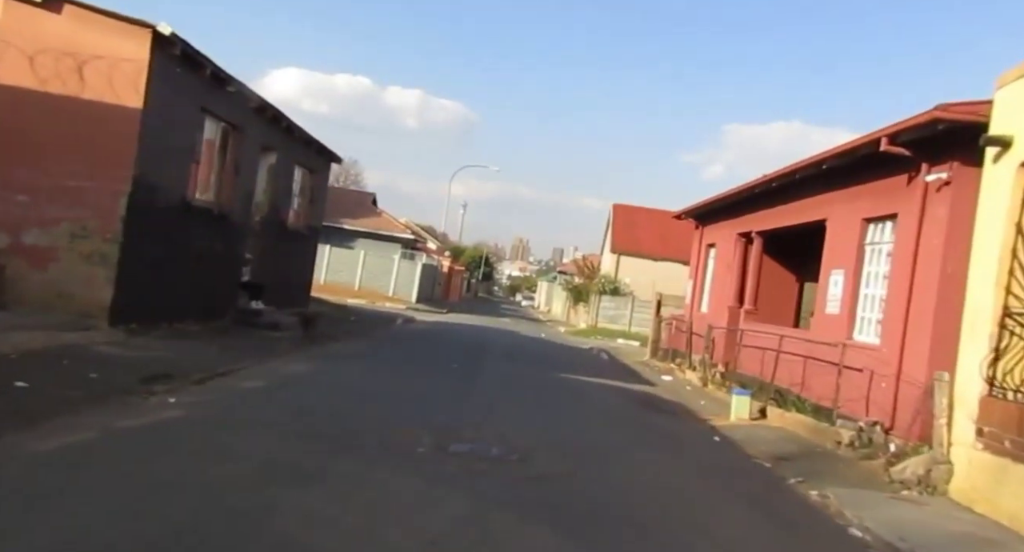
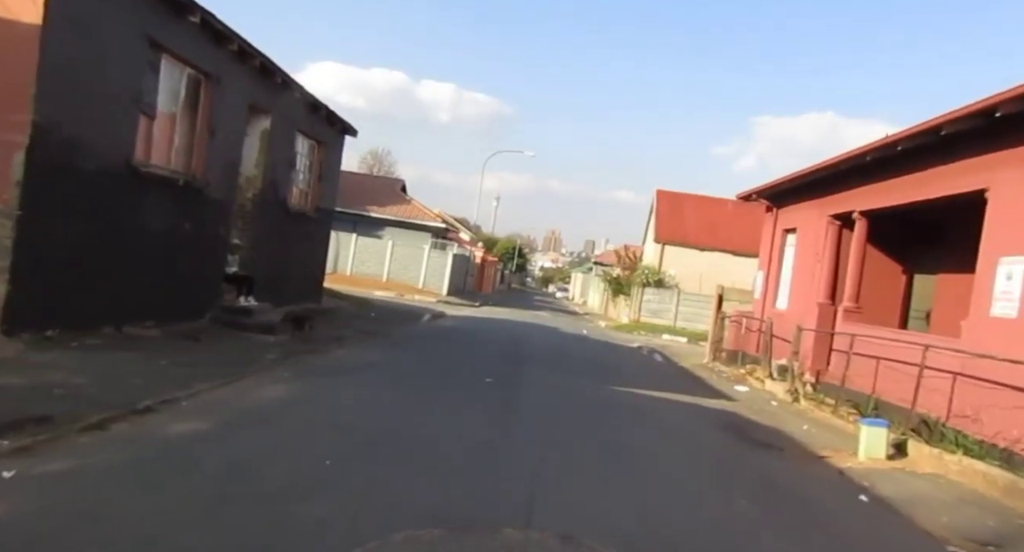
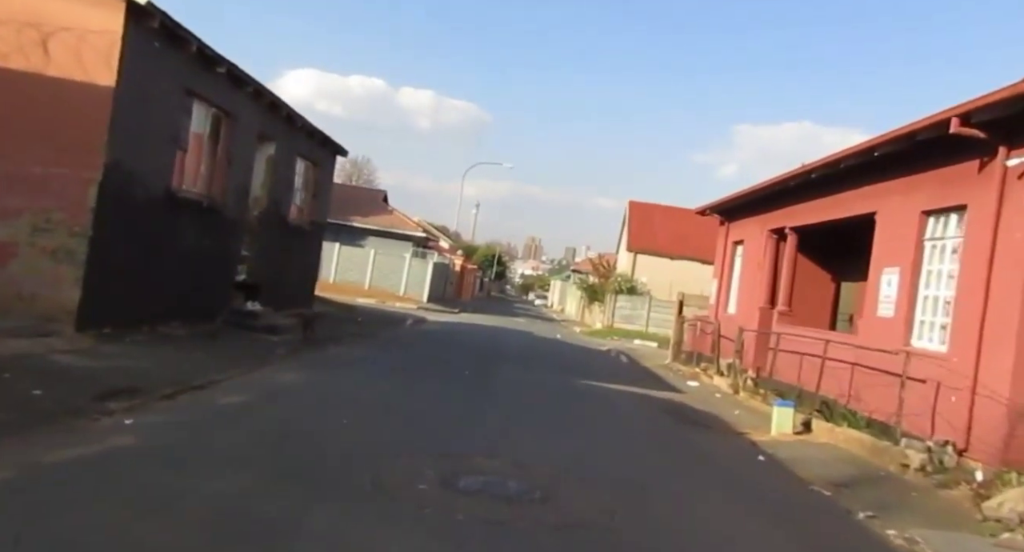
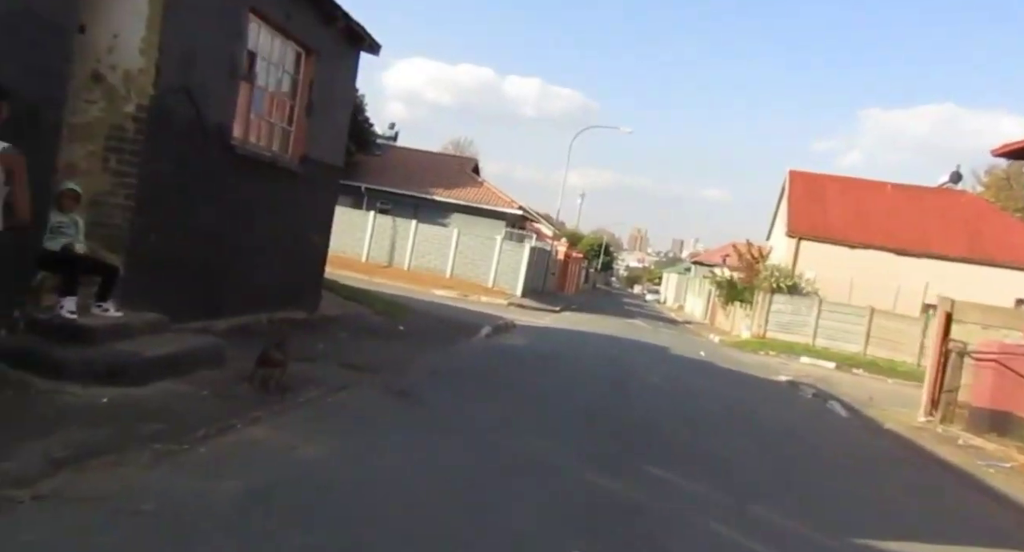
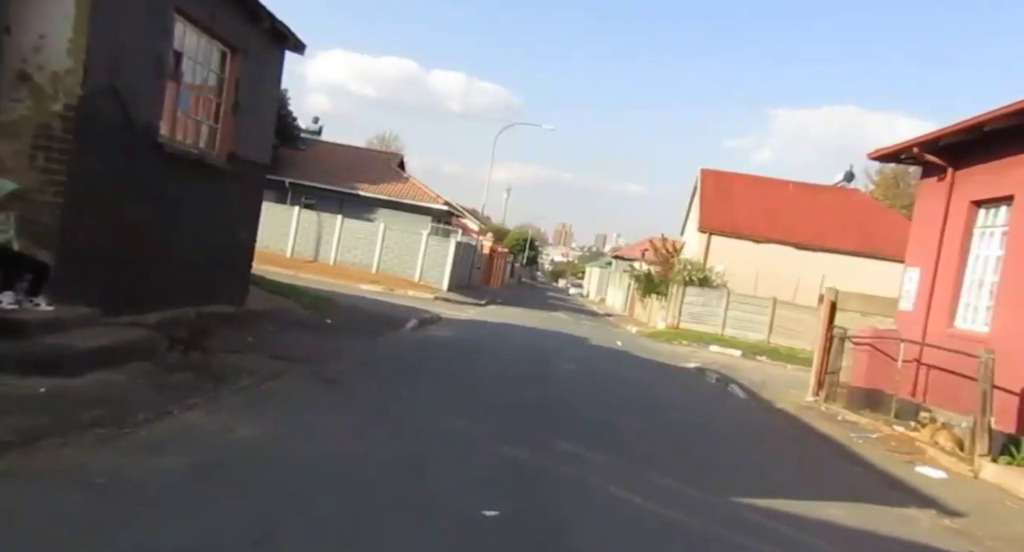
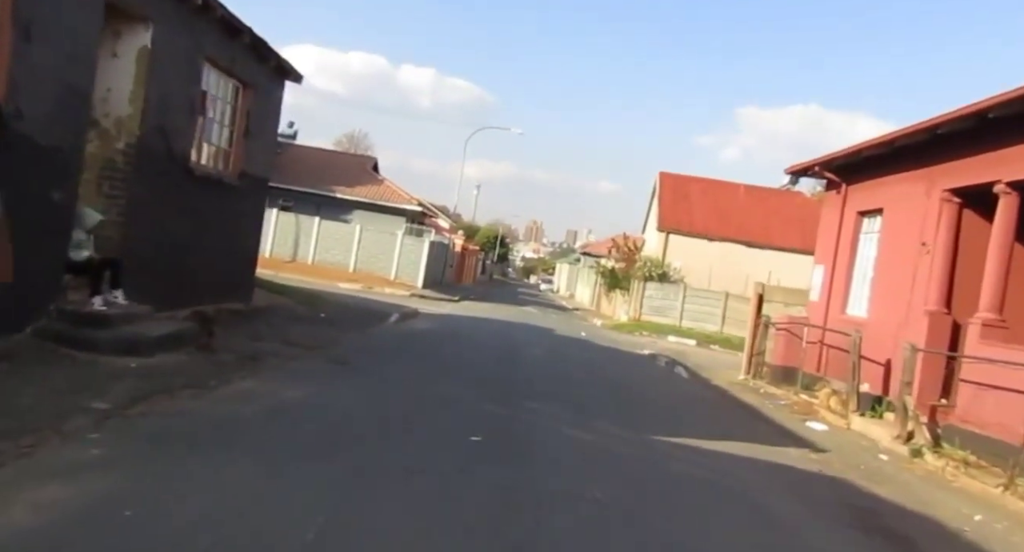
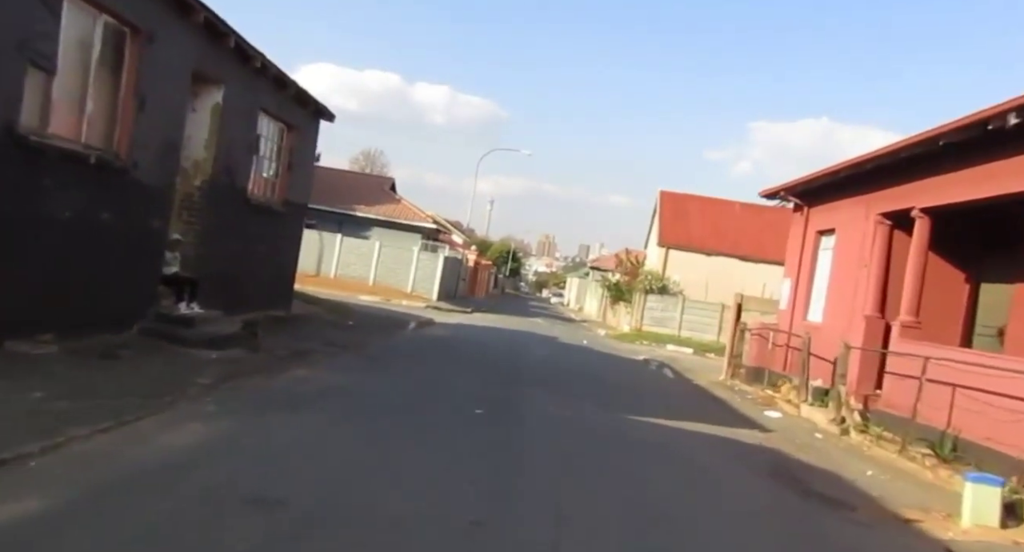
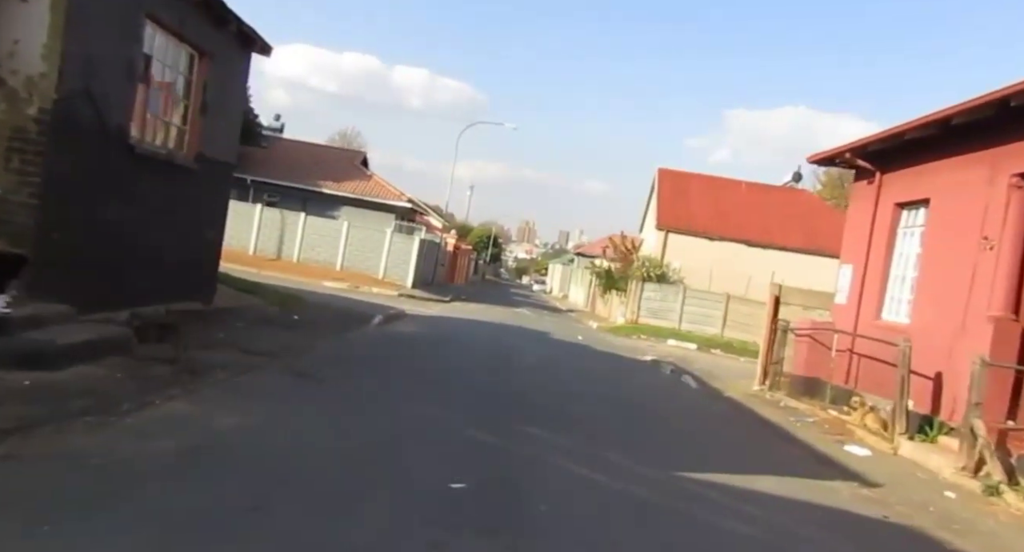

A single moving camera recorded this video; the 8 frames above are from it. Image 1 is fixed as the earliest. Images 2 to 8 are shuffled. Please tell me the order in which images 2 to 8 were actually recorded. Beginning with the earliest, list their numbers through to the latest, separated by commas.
3, 2, 7, 6, 8, 5, 4
